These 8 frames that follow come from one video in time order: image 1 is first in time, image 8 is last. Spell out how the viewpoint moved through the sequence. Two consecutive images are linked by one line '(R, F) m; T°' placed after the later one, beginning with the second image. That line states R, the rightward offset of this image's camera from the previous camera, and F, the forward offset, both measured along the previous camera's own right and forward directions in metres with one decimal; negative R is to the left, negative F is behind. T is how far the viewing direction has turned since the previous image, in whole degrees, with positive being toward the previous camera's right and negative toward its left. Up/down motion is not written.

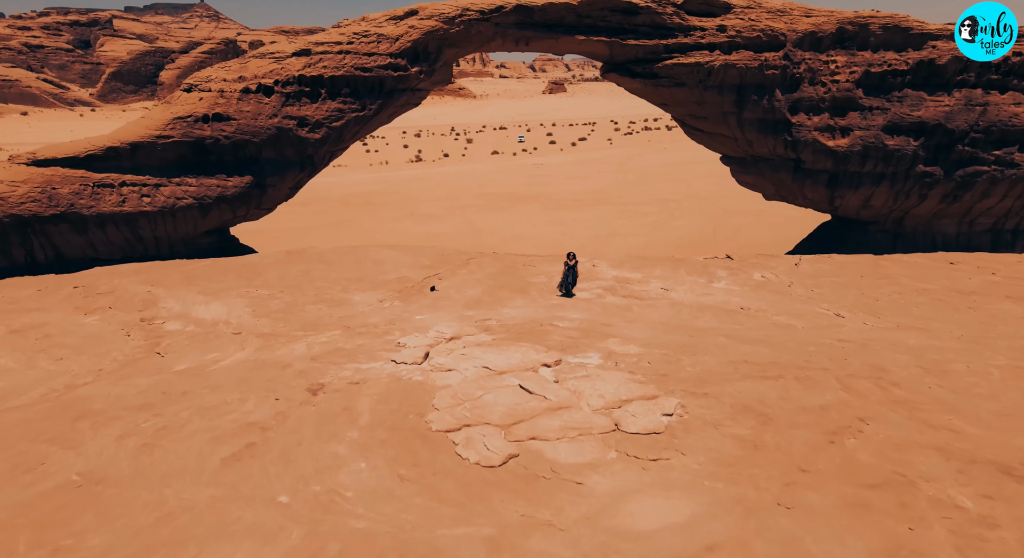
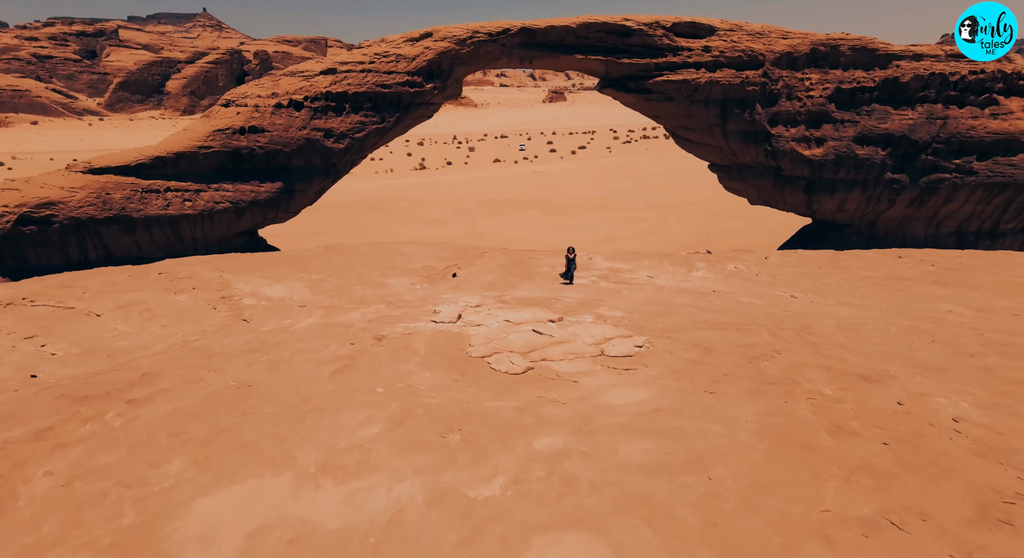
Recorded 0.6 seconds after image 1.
(-0.1, -0.8) m; 0°
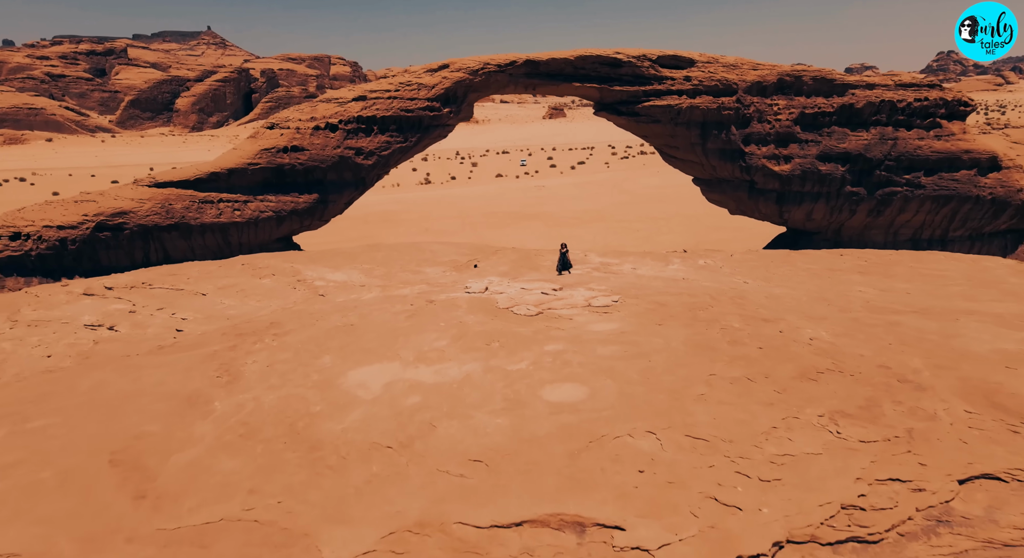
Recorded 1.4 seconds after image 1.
(-0.1, -1.3) m; 0°
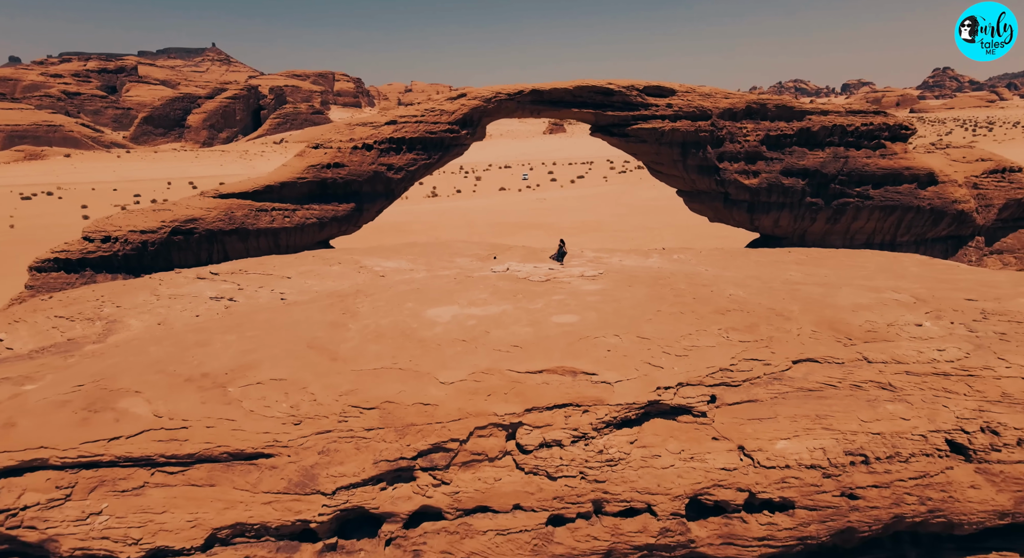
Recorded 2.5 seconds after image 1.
(-0.2, -1.7) m; 0°
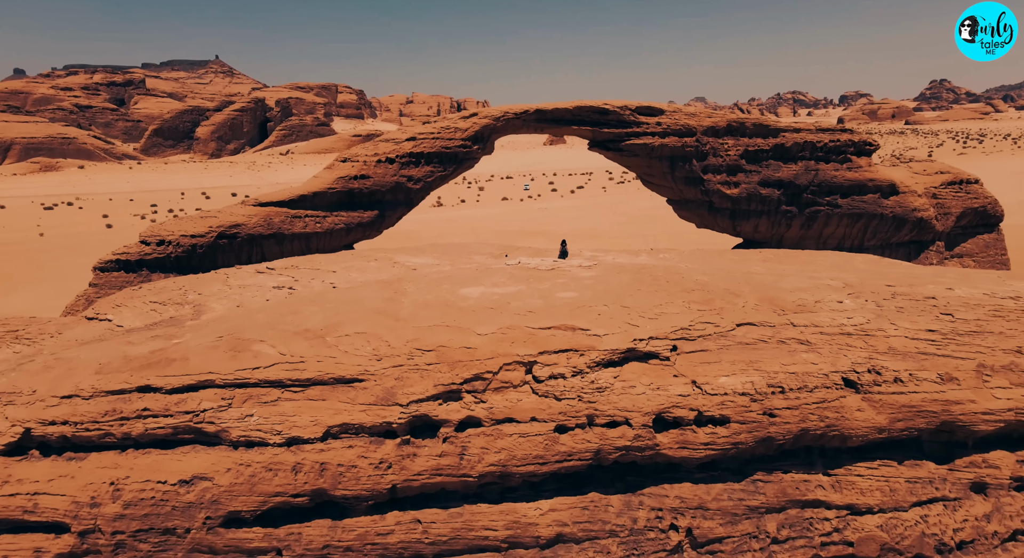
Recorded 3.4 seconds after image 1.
(-0.2, -1.4) m; 0°
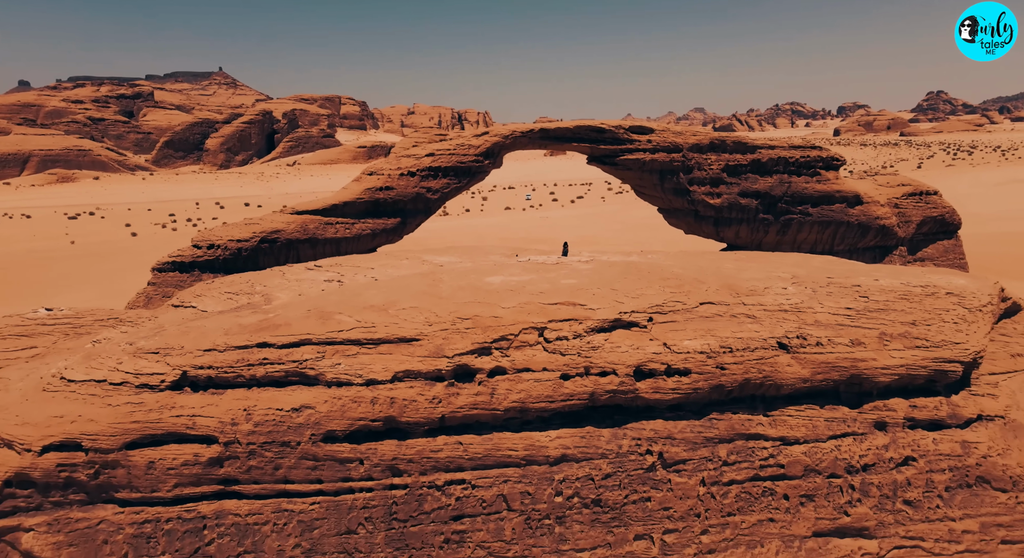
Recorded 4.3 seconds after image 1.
(-0.2, -1.6) m; 0°
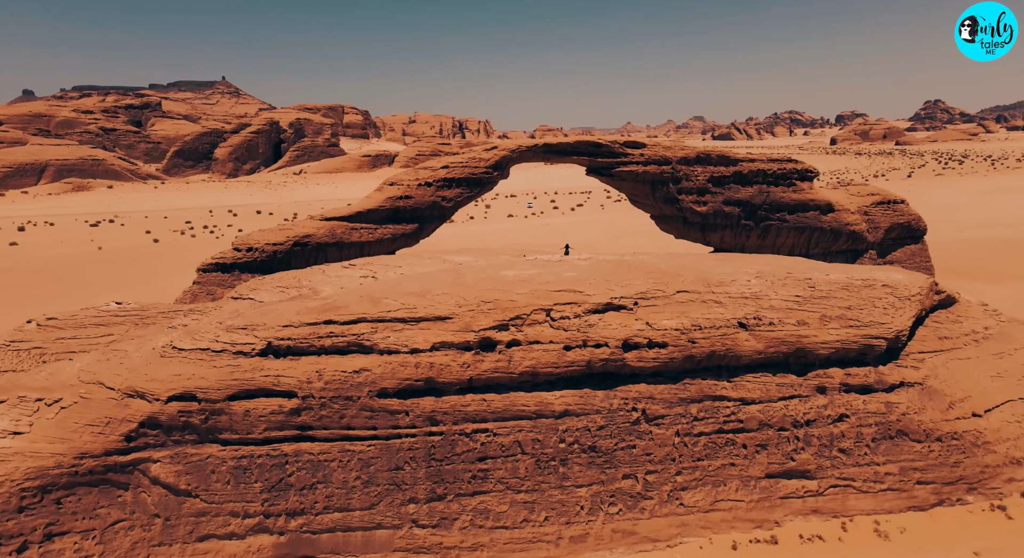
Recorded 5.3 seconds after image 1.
(-0.2, -1.5) m; 0°
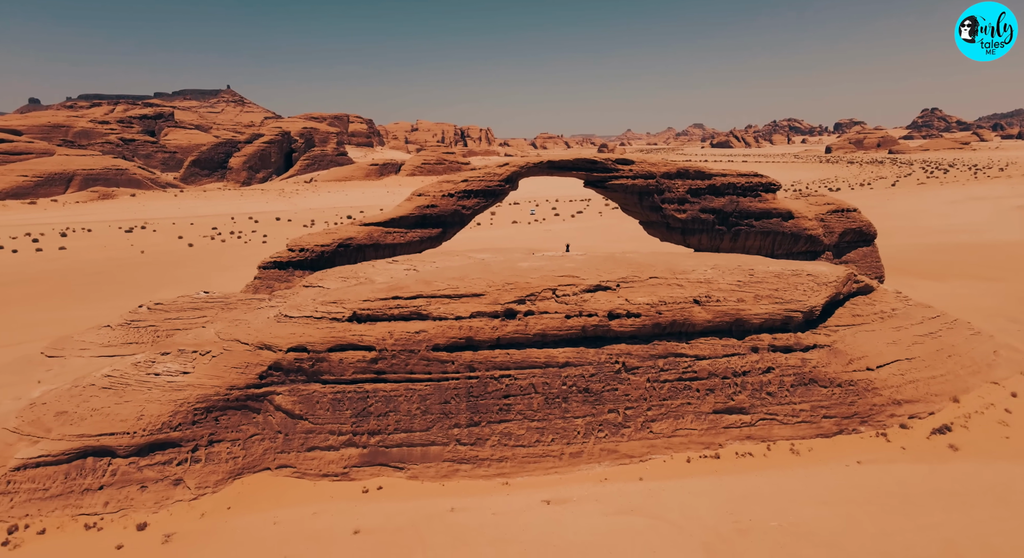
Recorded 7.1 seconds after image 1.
(-0.3, -2.8) m; 0°
